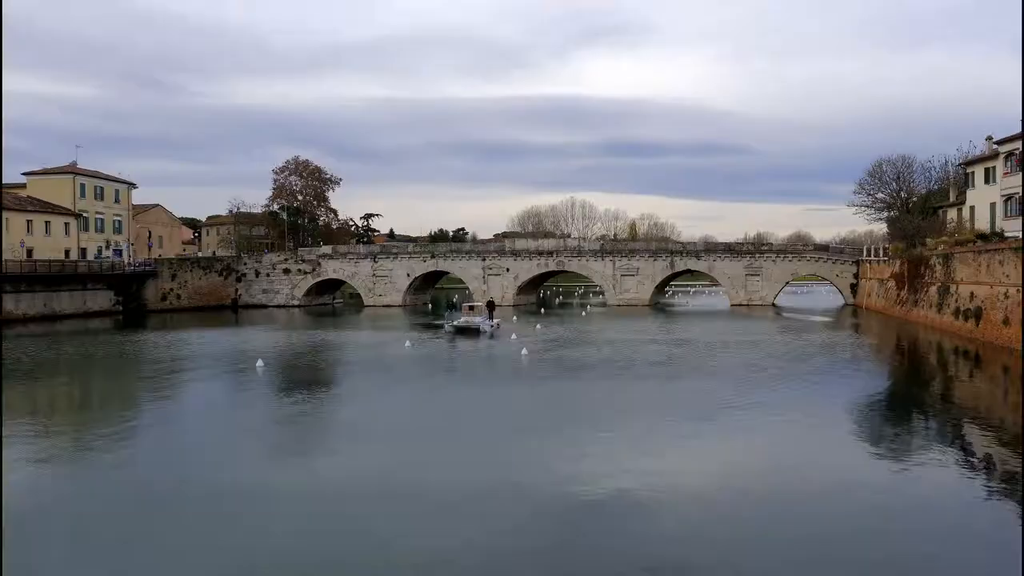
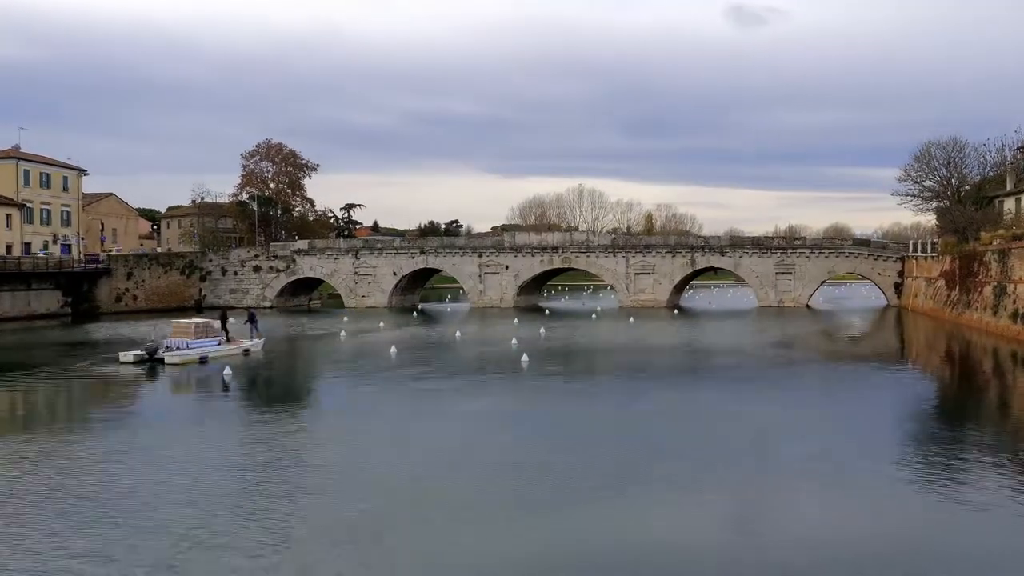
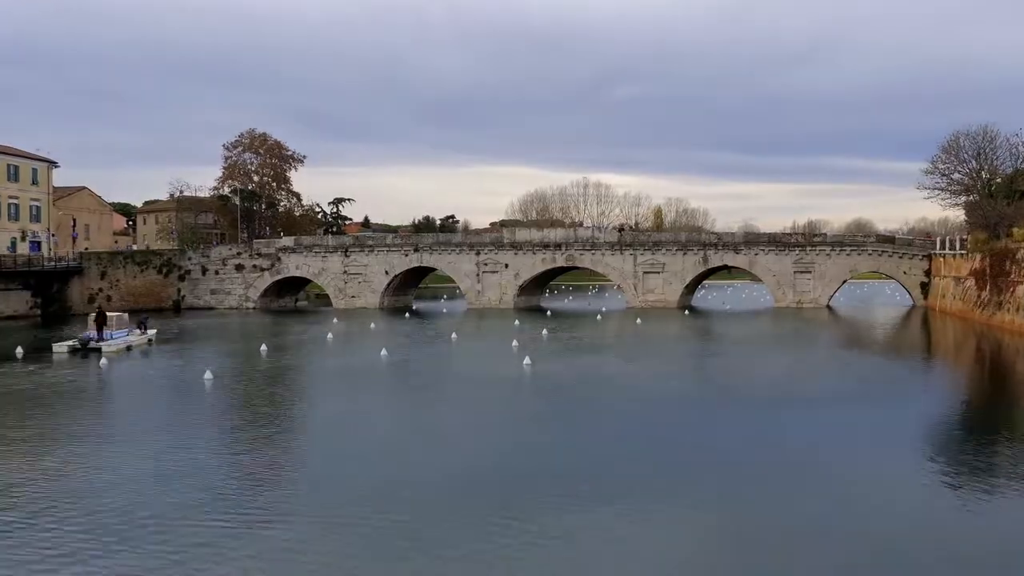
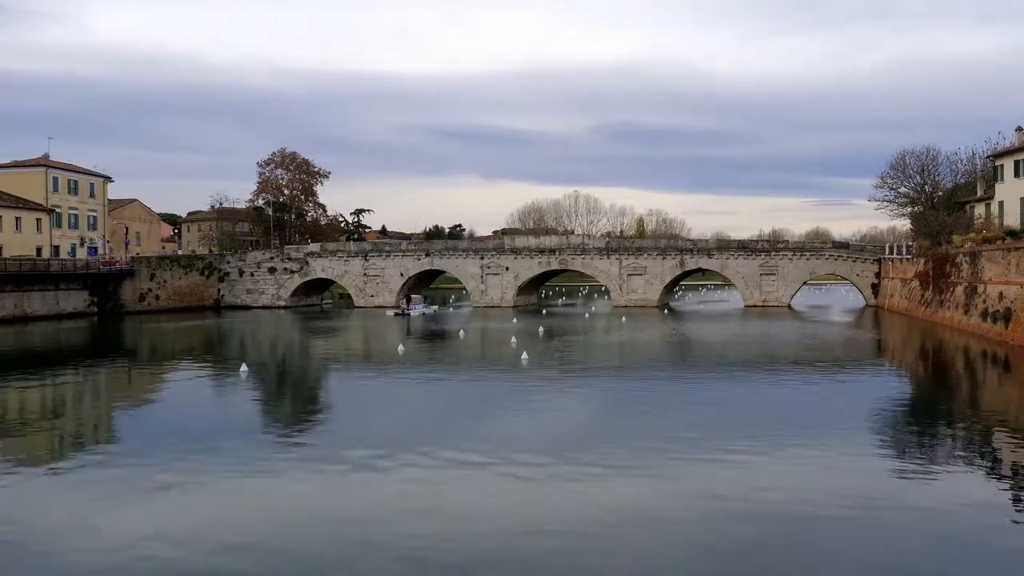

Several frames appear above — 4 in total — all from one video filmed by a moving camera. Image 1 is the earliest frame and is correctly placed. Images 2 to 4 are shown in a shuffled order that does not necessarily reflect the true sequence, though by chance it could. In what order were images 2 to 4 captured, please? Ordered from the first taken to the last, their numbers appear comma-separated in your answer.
4, 2, 3
